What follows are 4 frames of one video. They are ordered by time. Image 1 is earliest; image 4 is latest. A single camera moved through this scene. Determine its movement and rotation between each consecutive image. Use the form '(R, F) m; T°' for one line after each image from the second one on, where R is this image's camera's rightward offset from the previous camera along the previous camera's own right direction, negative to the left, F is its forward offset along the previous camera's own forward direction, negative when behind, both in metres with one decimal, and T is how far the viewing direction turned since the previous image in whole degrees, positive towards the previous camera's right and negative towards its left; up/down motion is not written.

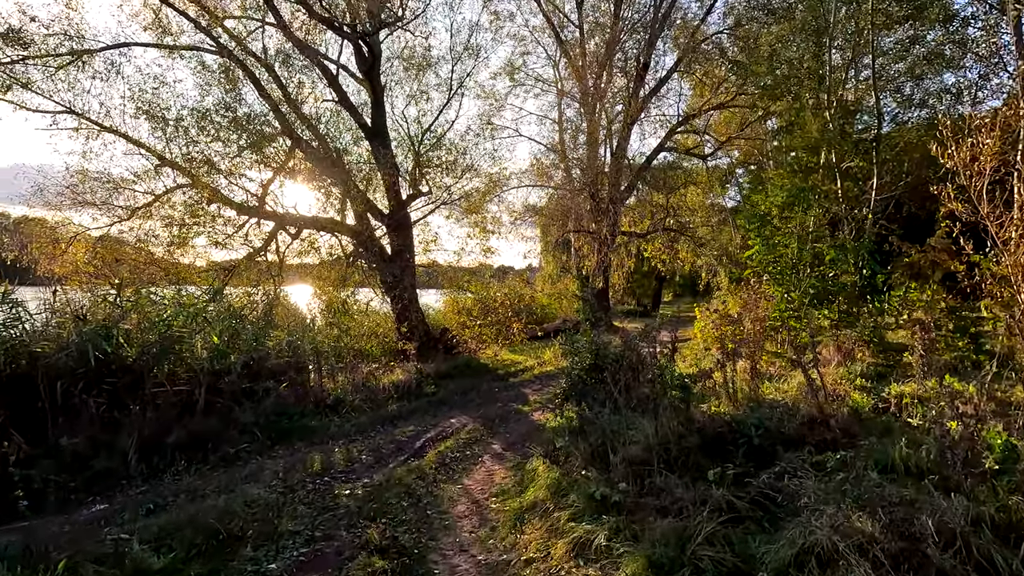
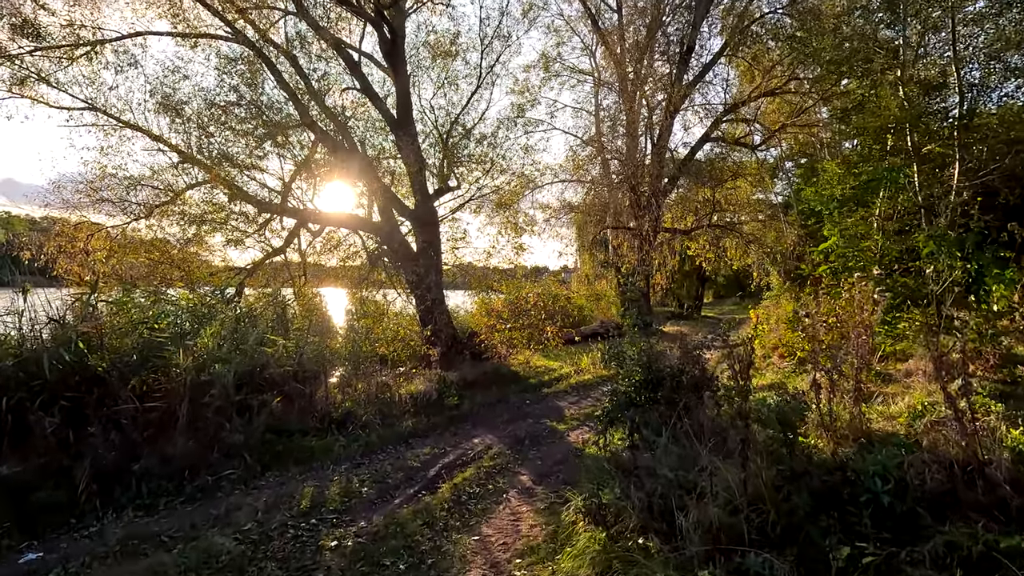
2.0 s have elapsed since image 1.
(0.0, +0.9) m; -4°
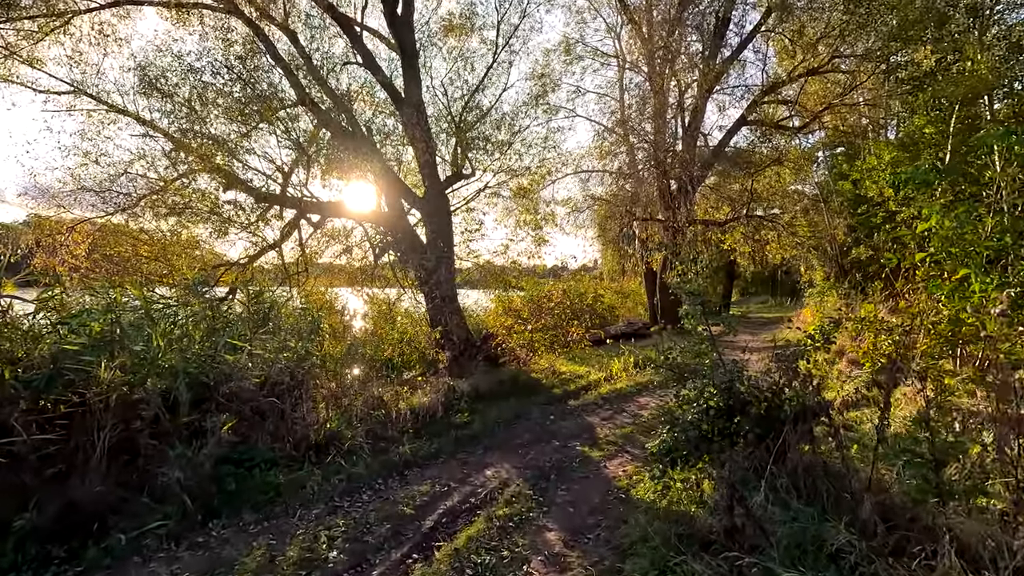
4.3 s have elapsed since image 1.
(0.0, +1.2) m; -2°
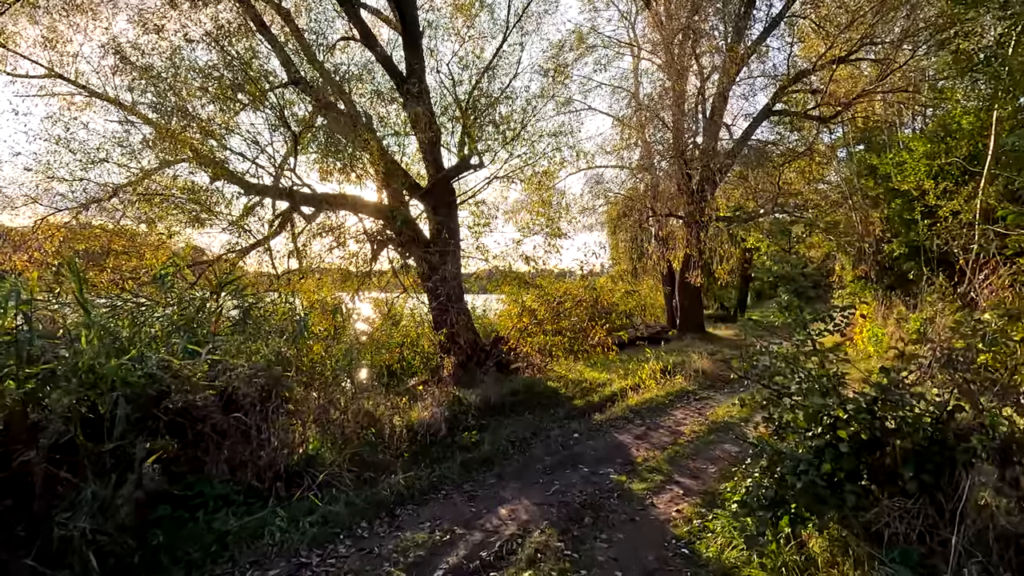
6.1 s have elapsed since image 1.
(-0.1, +1.0) m; -1°
